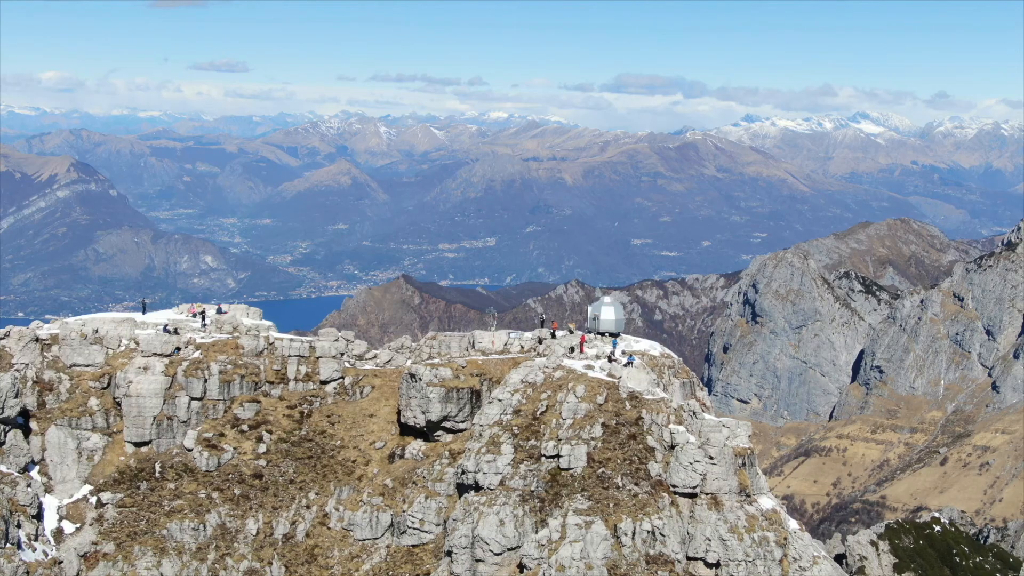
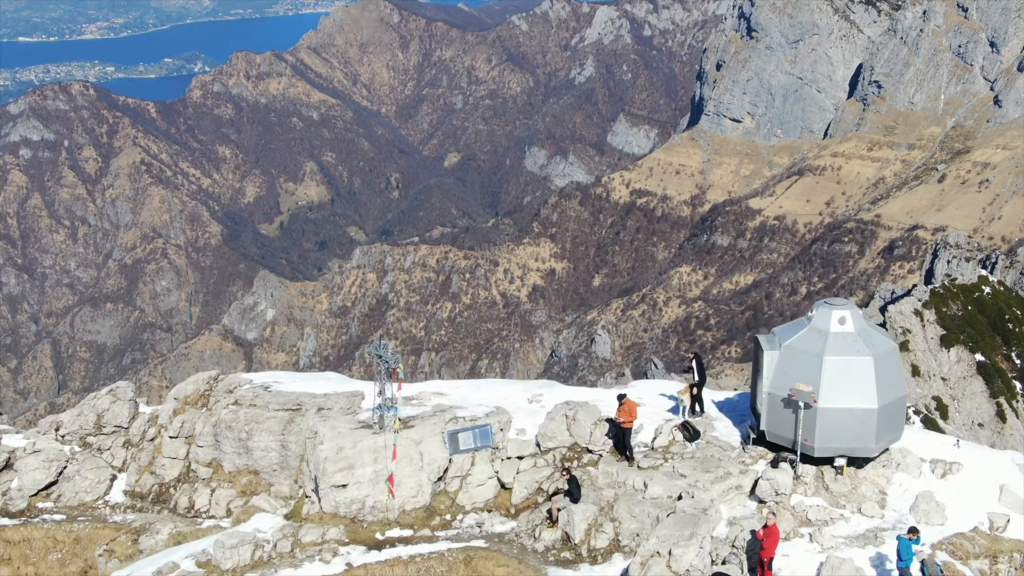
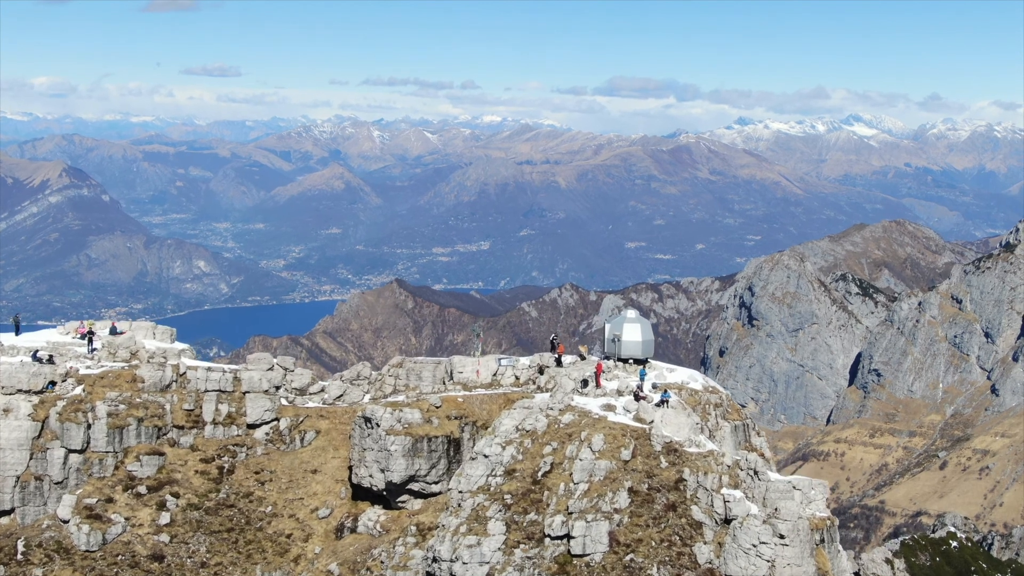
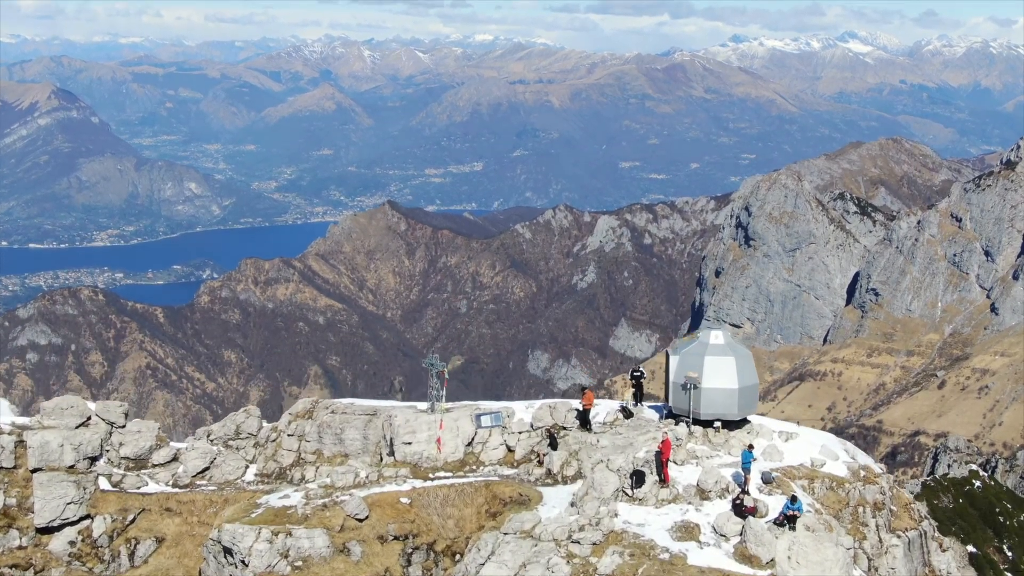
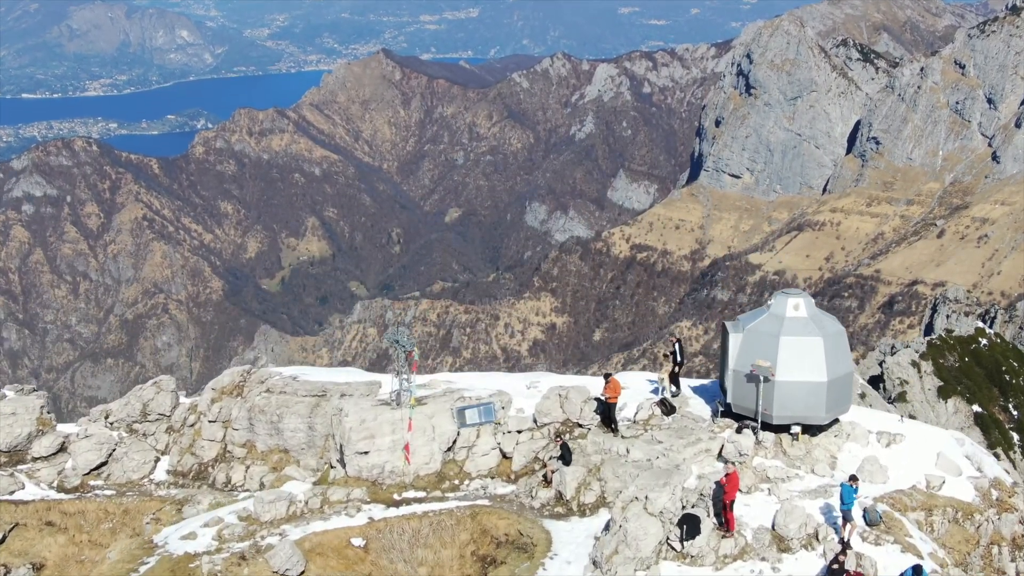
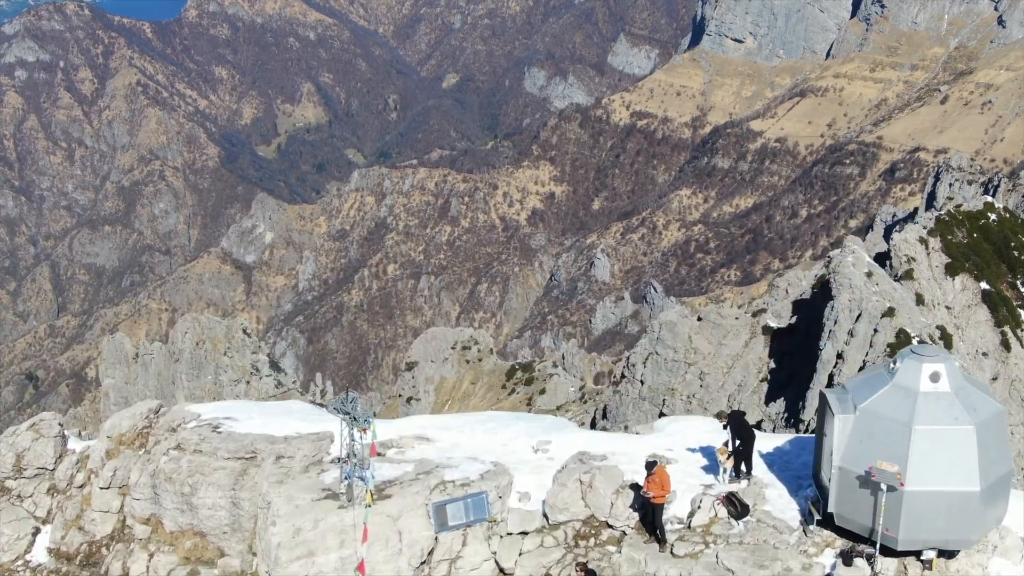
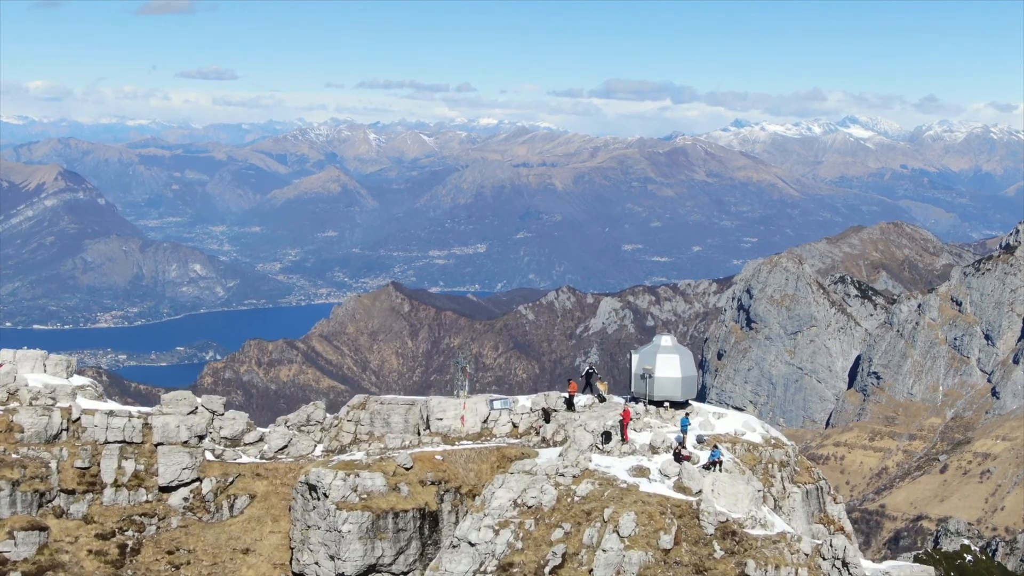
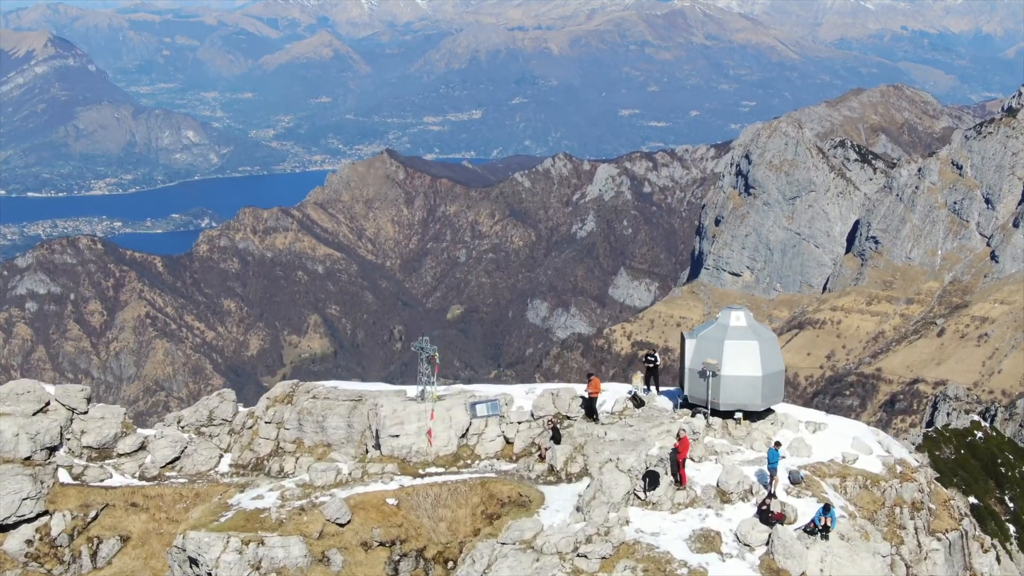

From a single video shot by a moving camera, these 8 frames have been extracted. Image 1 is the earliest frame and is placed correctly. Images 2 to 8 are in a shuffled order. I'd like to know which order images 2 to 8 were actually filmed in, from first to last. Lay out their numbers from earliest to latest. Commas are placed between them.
3, 7, 4, 8, 5, 2, 6
